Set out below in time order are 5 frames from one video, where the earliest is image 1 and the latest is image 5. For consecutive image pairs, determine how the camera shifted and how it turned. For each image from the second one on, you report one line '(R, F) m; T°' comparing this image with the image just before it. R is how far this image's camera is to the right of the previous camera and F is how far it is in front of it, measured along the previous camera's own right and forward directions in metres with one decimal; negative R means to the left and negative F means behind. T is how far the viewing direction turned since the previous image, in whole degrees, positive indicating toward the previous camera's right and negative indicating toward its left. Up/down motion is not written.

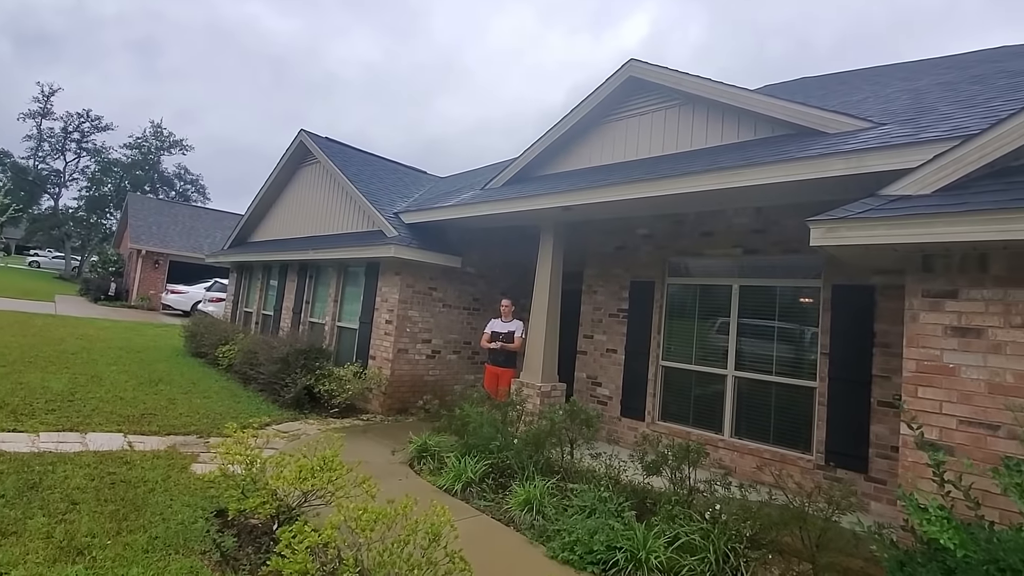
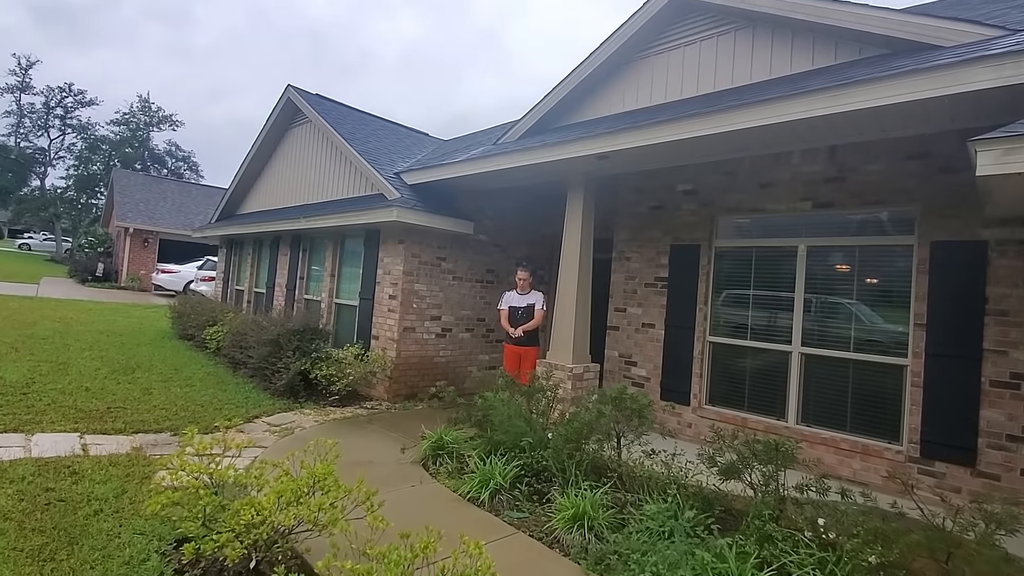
(-0.2, +0.9) m; 0°
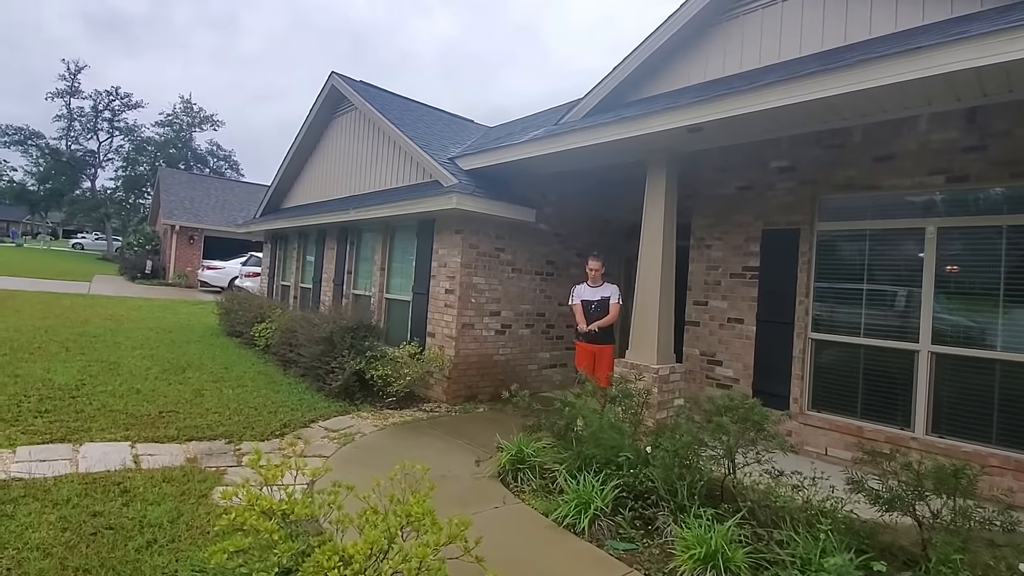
(-0.4, +0.5) m; -3°
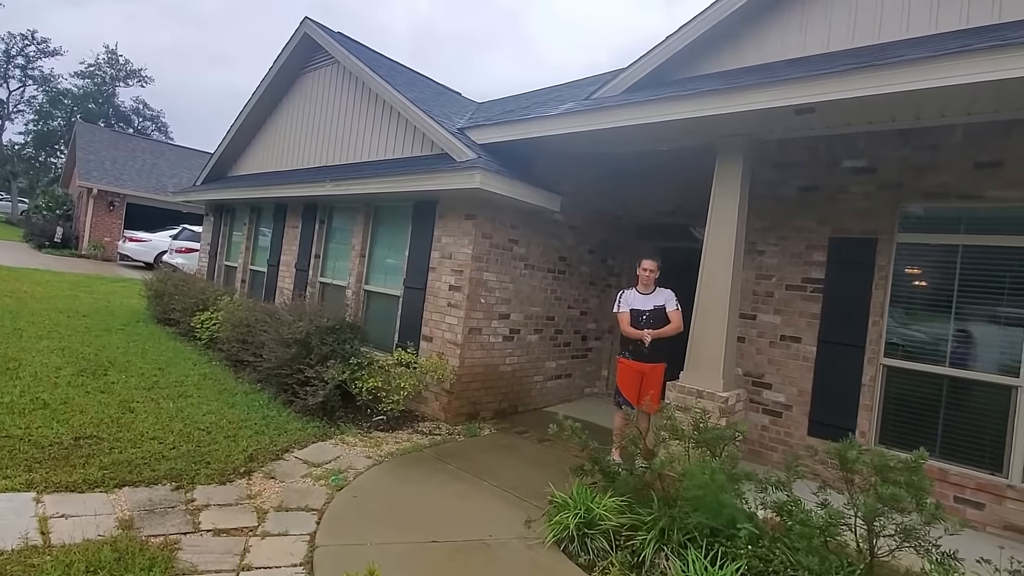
(-0.7, +1.0) m; +7°
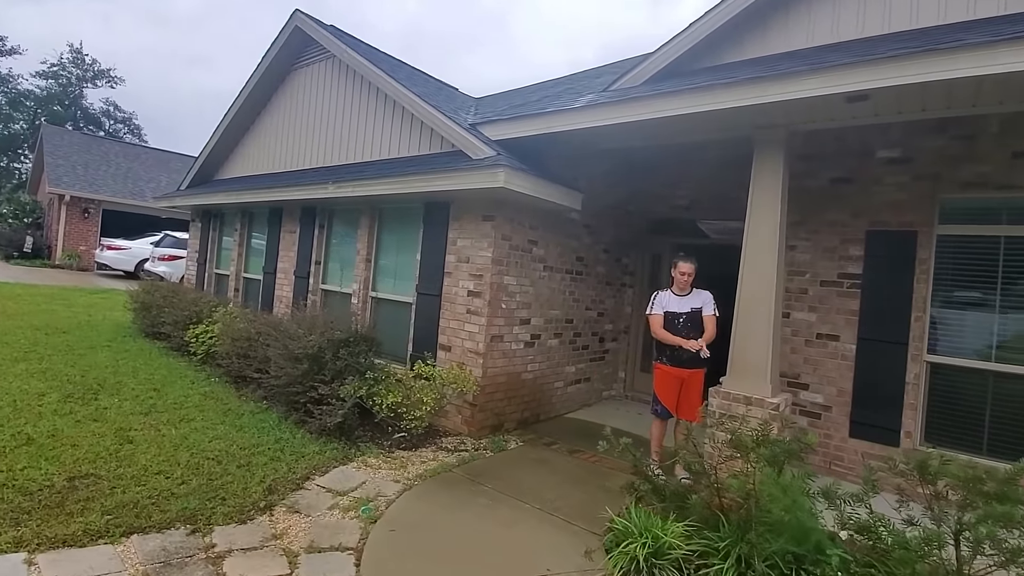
(-0.3, +0.3) m; +2°
